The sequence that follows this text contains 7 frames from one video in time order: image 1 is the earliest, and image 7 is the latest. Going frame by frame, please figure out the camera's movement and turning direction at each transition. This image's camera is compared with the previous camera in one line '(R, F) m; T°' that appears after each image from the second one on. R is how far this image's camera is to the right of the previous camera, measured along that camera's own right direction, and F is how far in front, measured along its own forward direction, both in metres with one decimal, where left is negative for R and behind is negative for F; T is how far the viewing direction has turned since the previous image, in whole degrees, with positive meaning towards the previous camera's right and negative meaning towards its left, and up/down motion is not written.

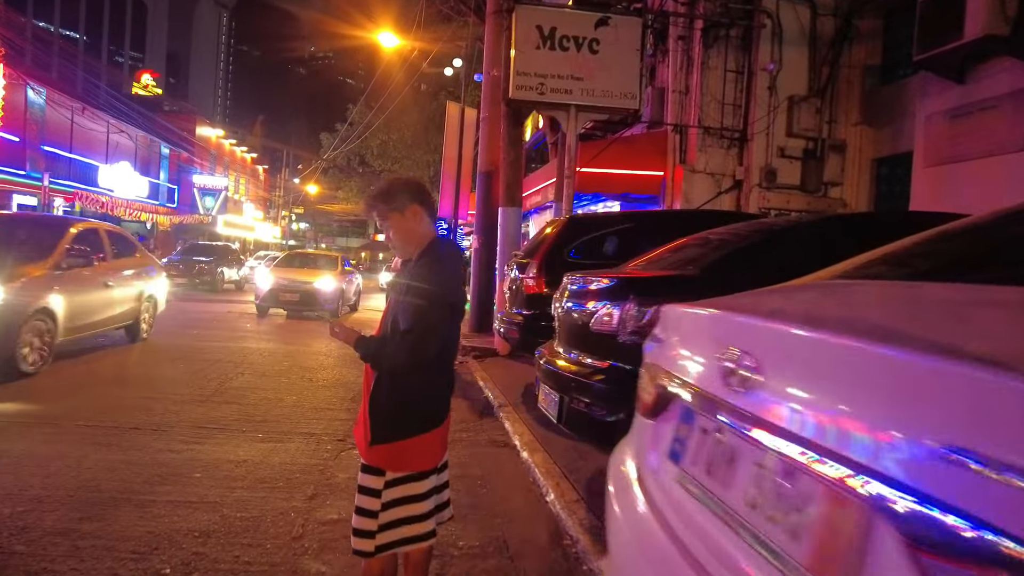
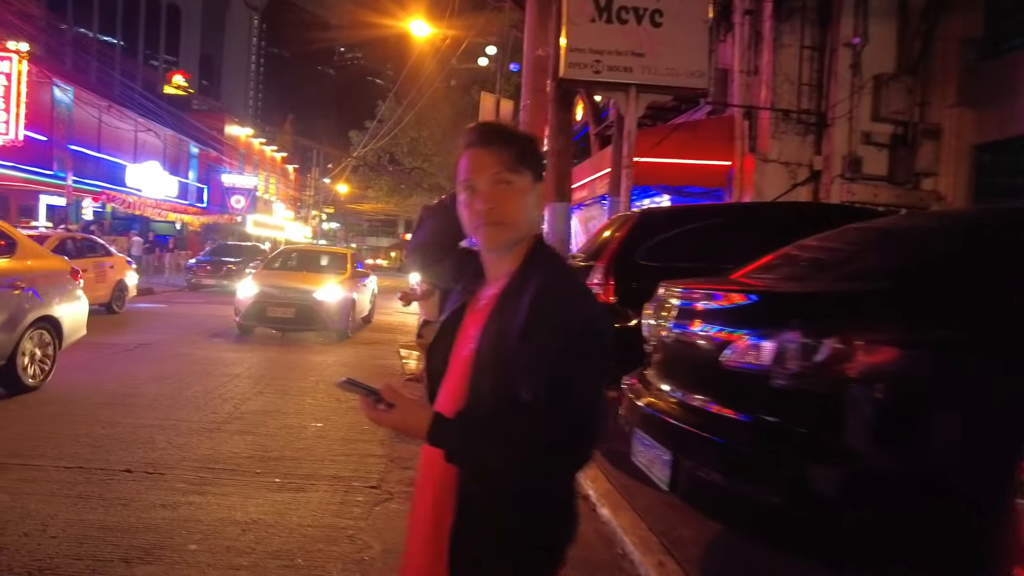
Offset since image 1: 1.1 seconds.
(-0.3, +1.1) m; -2°
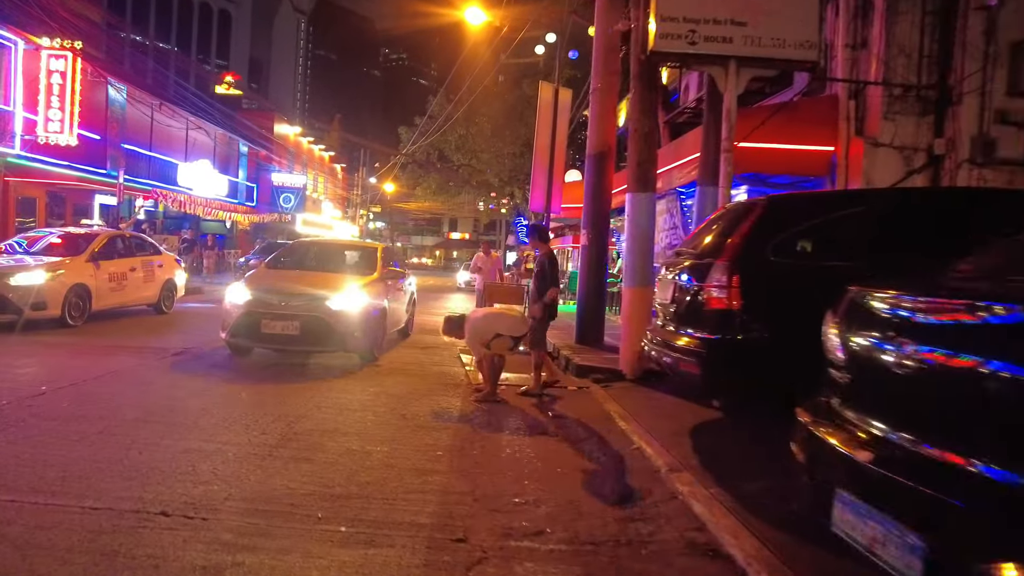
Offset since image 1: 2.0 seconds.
(-0.4, +0.9) m; -4°
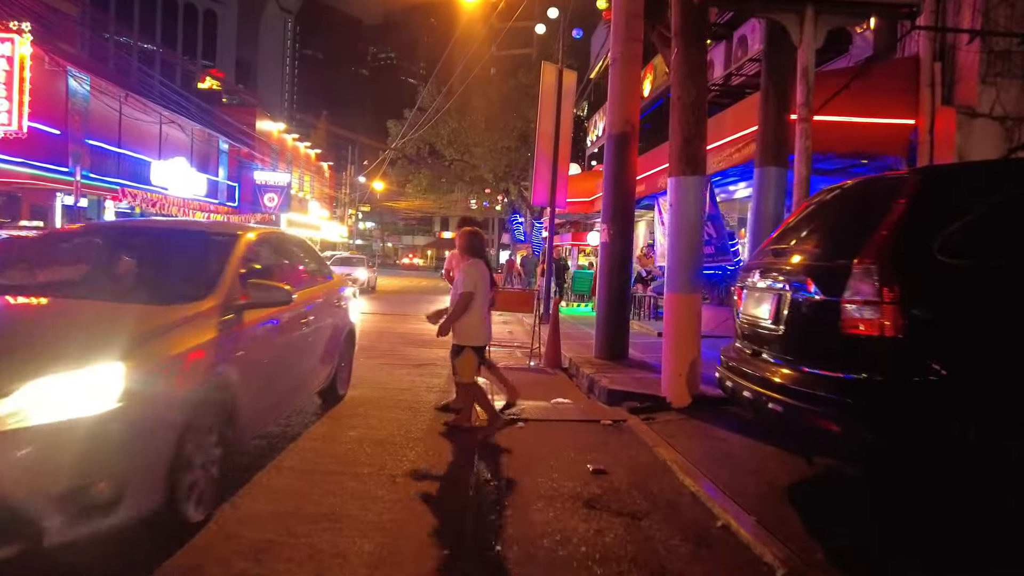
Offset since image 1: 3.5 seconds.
(-0.3, +1.7) m; +1°
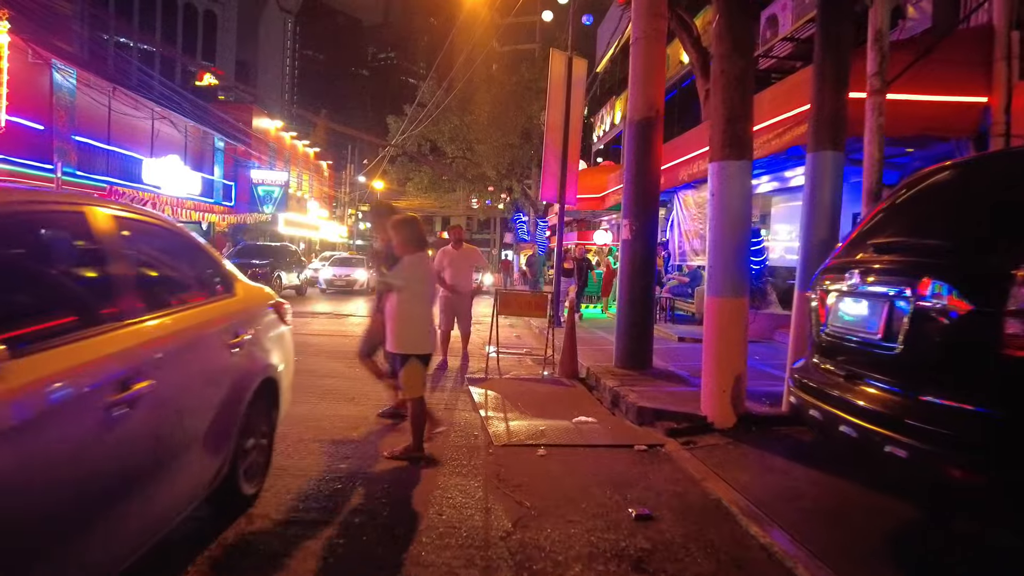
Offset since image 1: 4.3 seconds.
(-0.1, +0.9) m; 0°
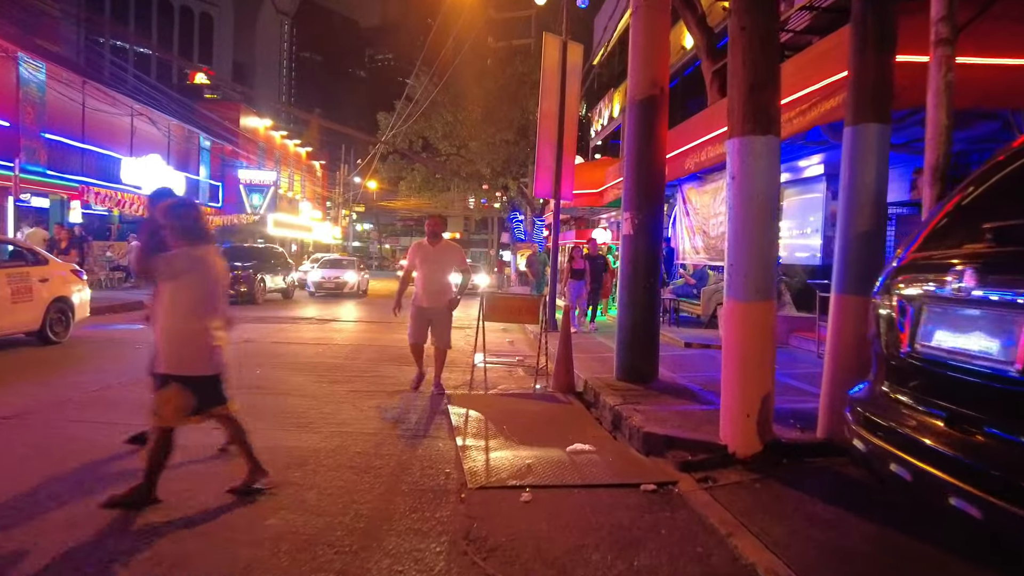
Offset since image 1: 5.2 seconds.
(+0.2, +1.0) m; 0°
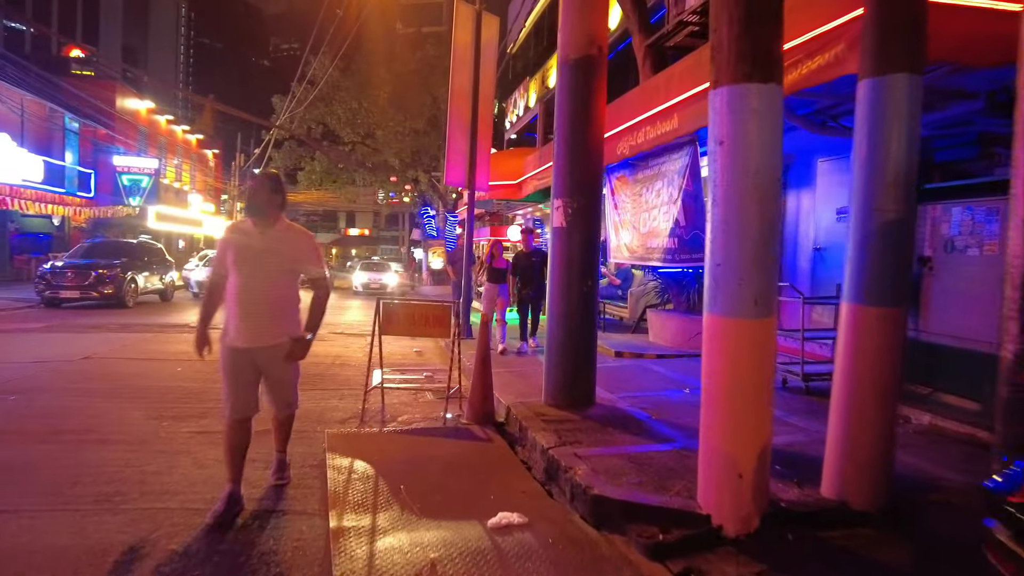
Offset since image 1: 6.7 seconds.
(+0.1, +1.6) m; +7°
